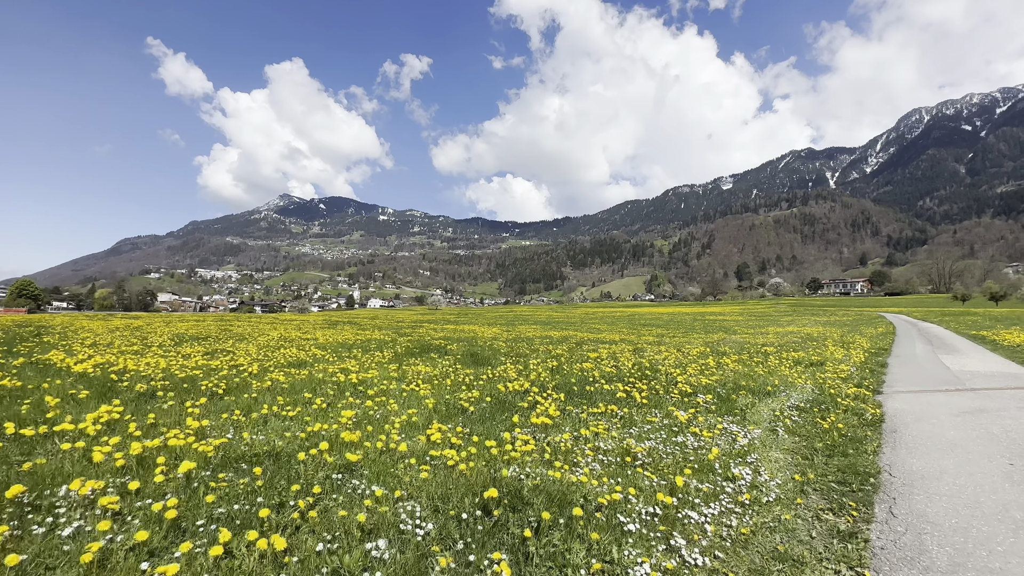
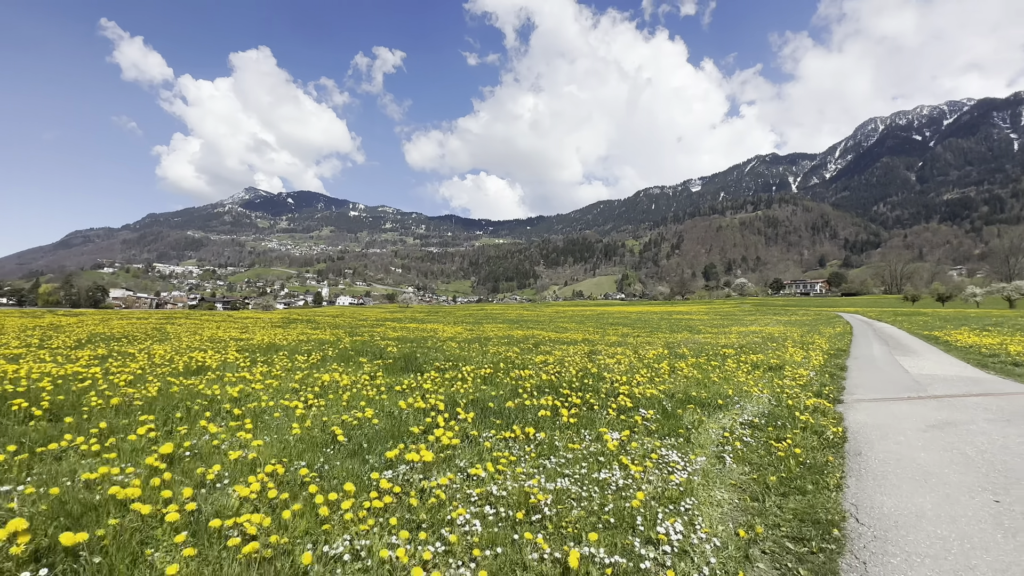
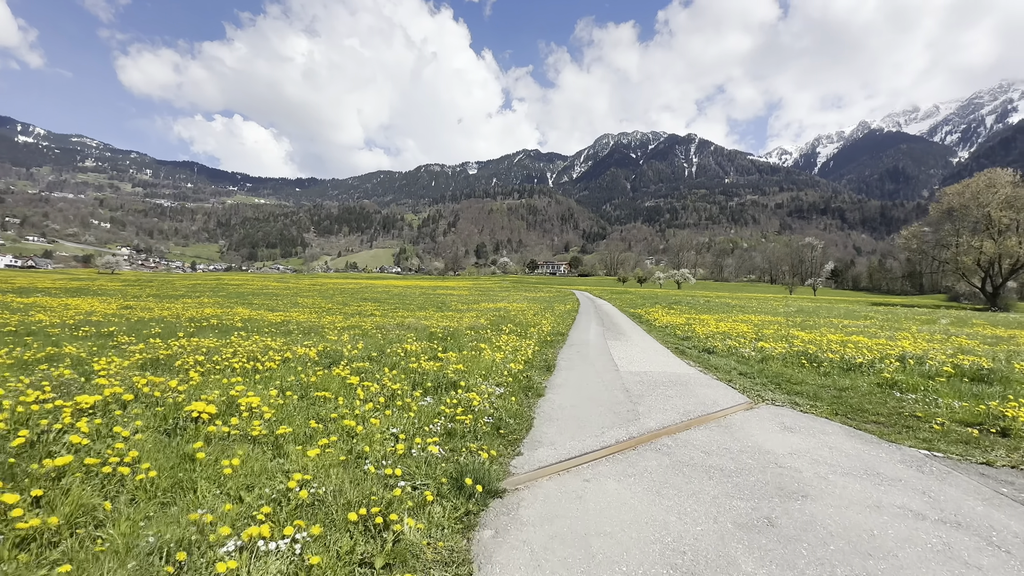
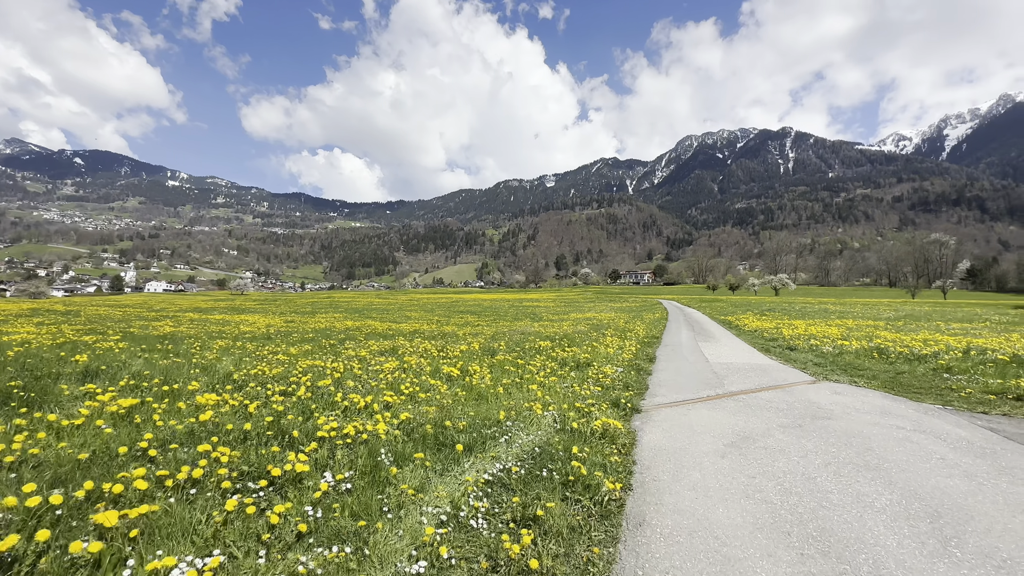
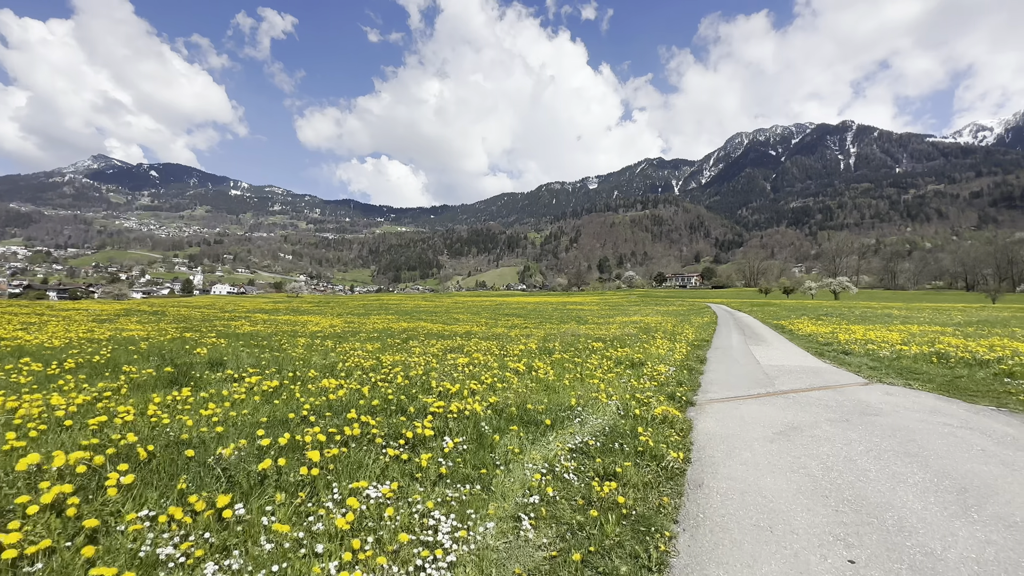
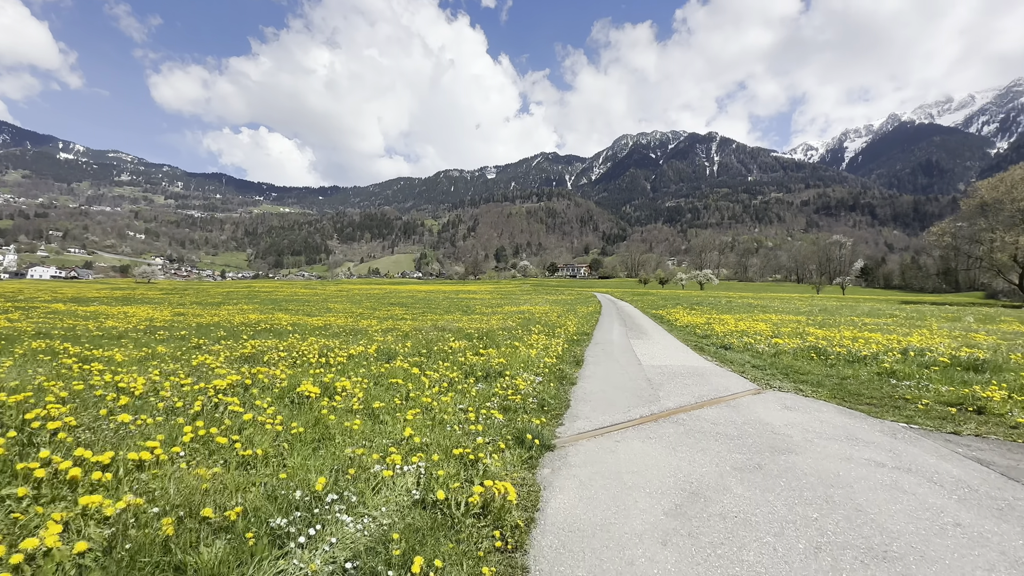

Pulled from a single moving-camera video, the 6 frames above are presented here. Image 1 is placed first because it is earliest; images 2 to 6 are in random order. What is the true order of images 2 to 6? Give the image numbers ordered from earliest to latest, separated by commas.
2, 5, 4, 6, 3
